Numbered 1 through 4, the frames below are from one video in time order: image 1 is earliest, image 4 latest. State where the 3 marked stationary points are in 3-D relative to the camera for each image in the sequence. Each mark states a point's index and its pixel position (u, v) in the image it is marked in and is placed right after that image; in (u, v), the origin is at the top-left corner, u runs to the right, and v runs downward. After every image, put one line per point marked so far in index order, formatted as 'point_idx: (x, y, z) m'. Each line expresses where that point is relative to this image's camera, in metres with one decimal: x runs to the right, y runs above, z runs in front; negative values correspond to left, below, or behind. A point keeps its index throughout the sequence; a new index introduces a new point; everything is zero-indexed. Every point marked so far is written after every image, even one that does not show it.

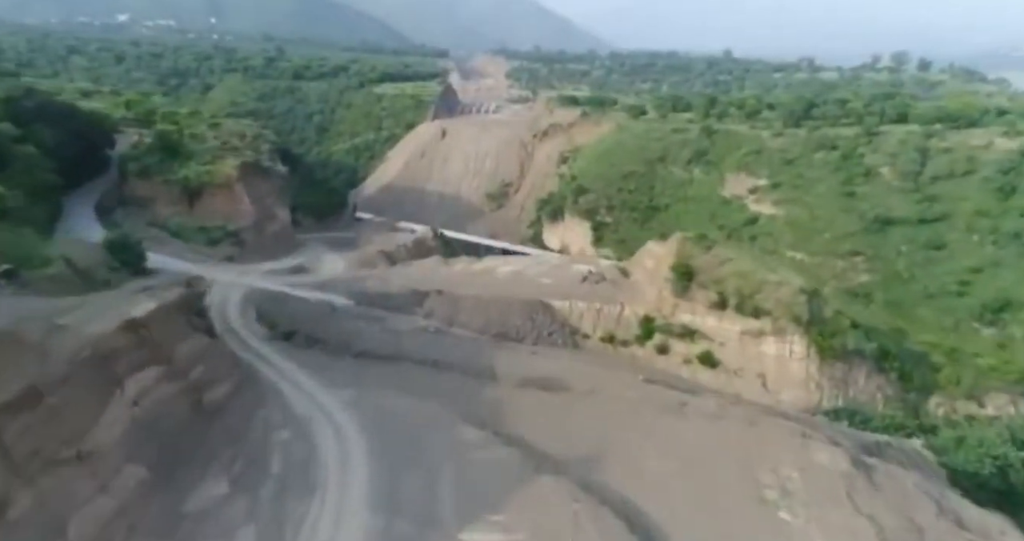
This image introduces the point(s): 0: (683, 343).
0: (+4.2, -1.9, +16.0) m
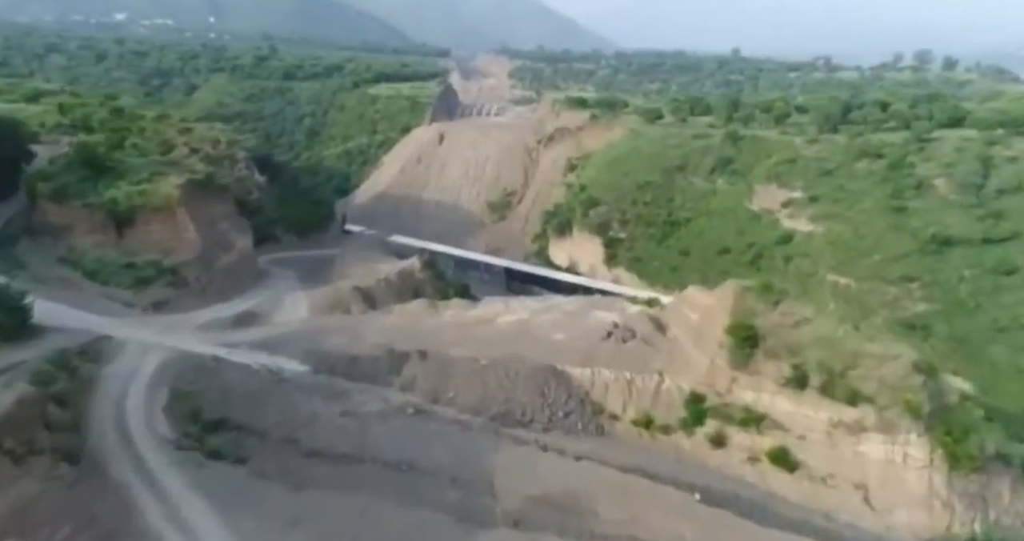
0: (+4.3, -3.0, +12.2) m
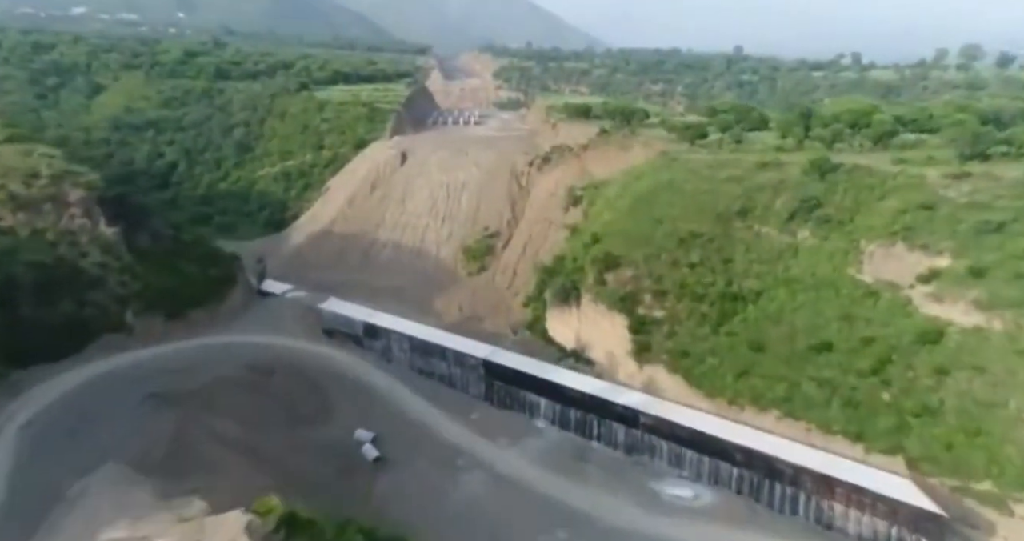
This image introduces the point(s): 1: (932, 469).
0: (+4.1, -6.3, +0.6) m
1: (+10.7, -5.1, +17.0) m
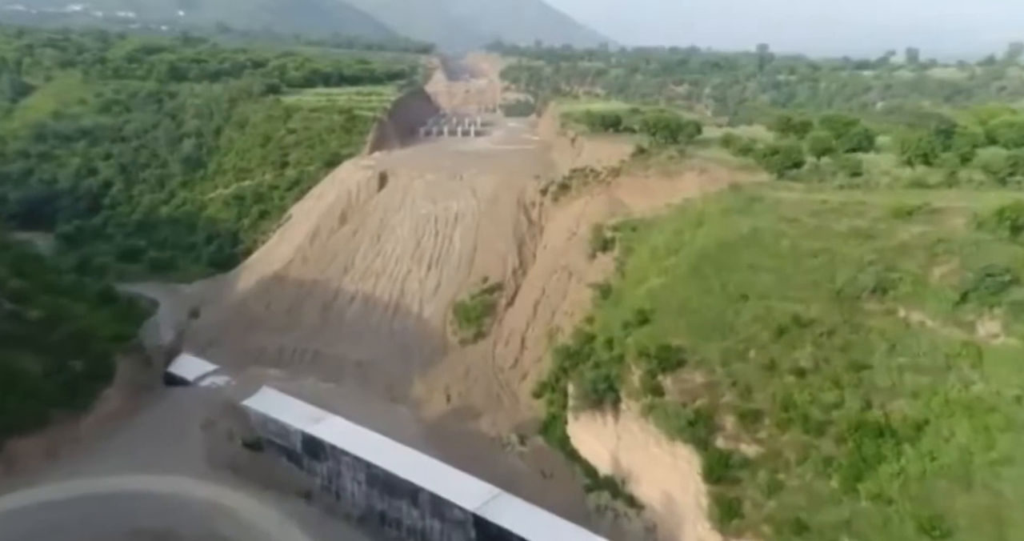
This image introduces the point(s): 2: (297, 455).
0: (+4.0, -8.7, -8.2) m
1: (+10.8, -7.6, +8.1) m
2: (-6.0, -5.2, +18.3) m
